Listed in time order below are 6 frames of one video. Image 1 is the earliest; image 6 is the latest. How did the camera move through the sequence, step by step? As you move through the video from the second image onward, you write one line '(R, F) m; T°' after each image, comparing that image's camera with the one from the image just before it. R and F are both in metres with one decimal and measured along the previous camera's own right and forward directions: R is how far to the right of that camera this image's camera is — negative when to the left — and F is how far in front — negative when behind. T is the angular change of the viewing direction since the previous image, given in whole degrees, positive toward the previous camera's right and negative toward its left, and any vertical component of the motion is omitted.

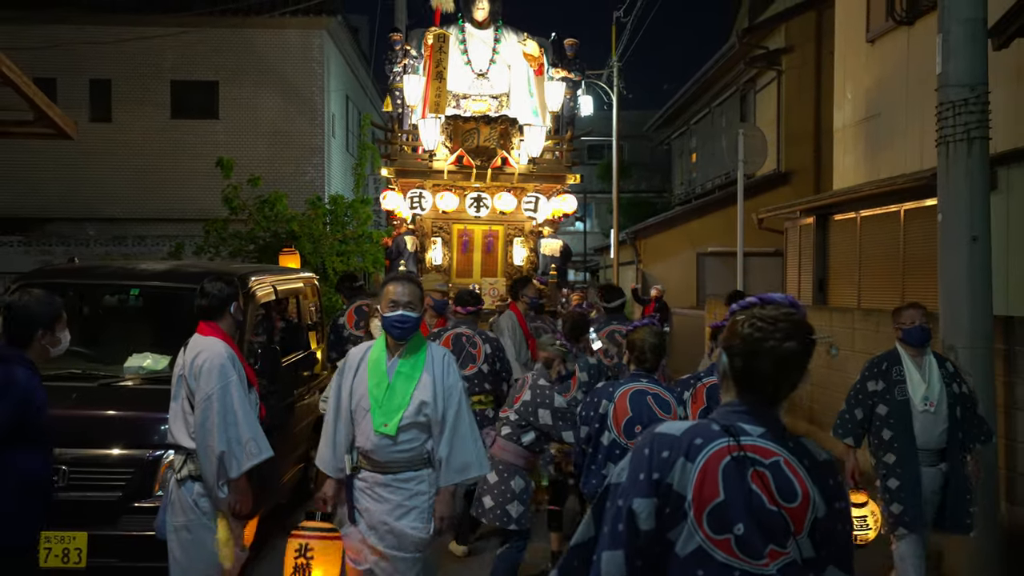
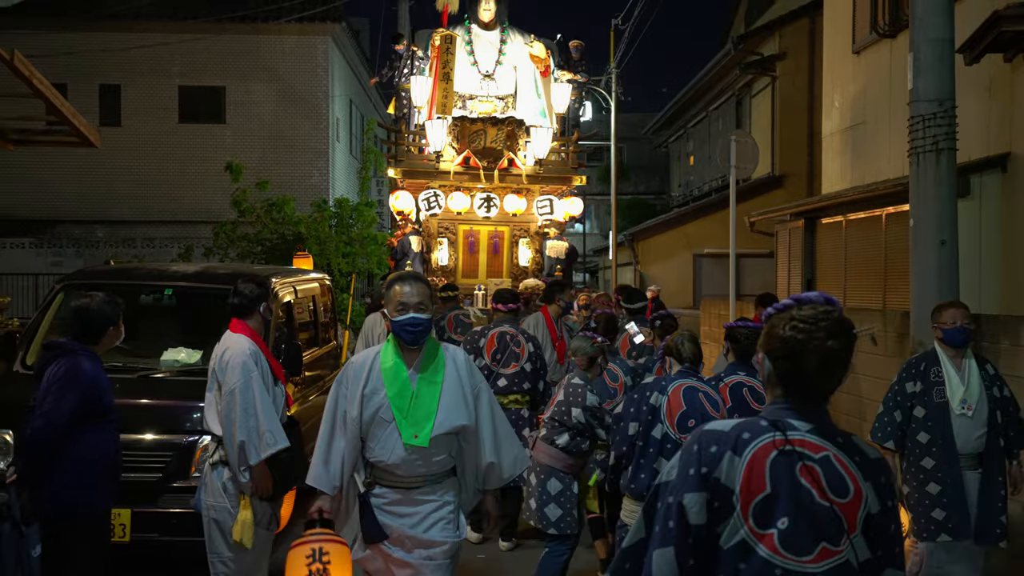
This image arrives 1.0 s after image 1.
(0.0, -0.5) m; 0°
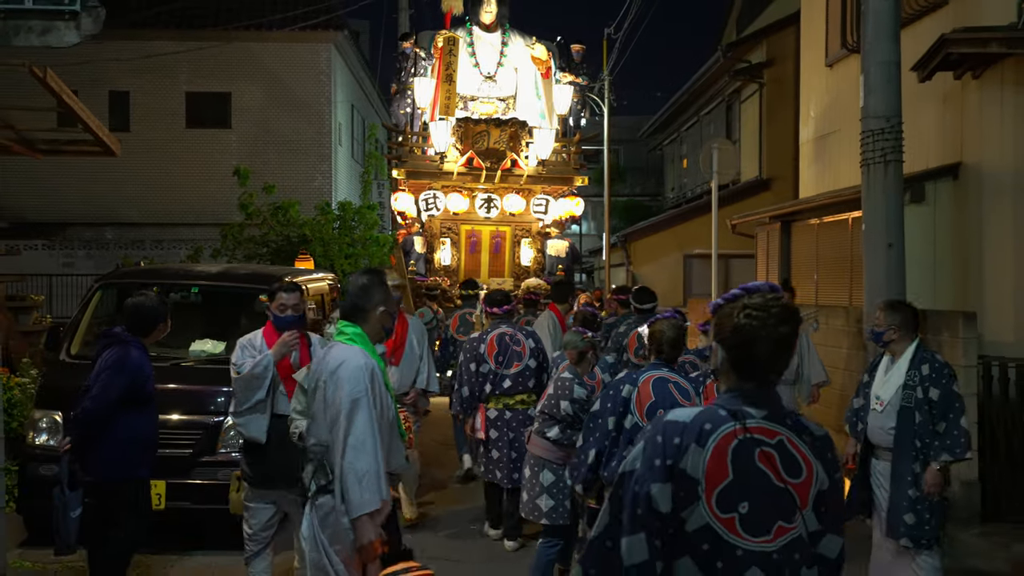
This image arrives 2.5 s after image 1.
(+0.1, -0.7) m; 0°
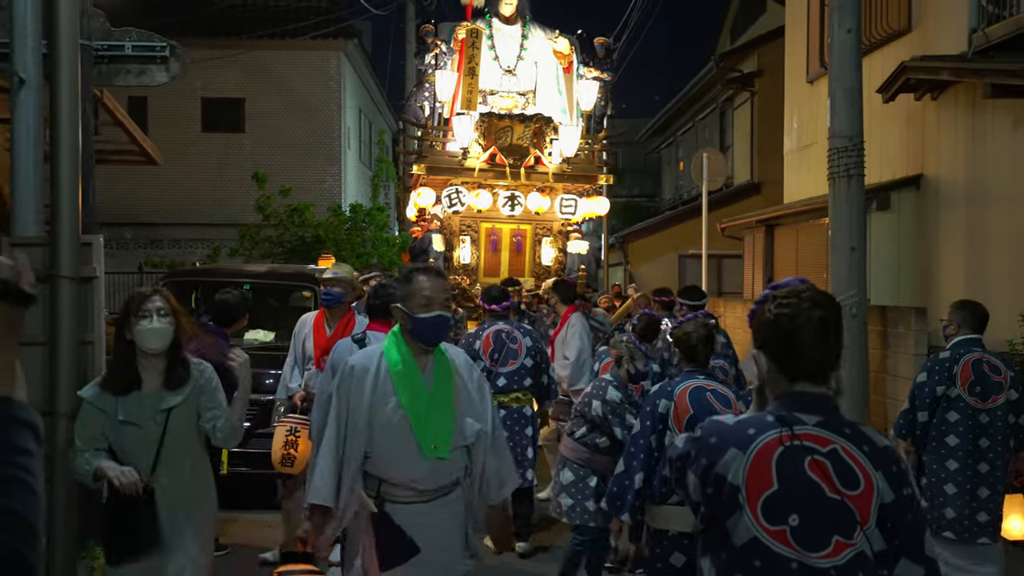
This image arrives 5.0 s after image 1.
(-0.1, -1.0) m; 0°
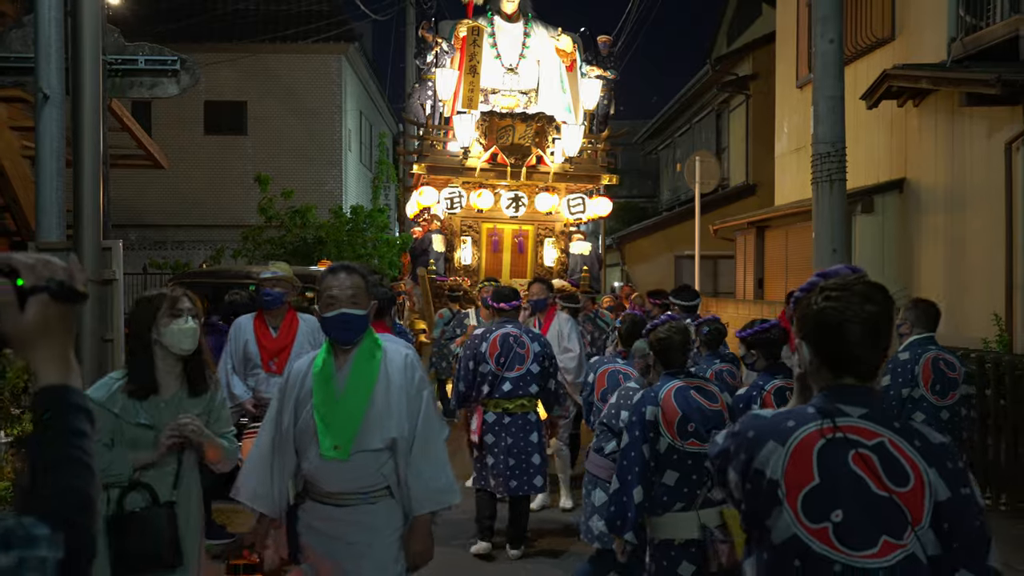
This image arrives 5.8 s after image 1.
(+0.1, -0.3) m; 0°
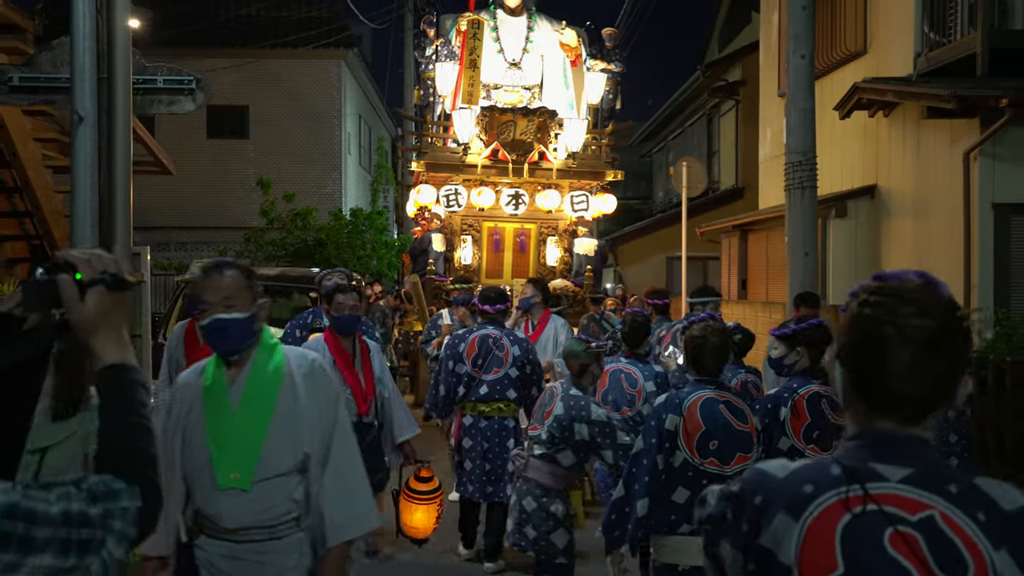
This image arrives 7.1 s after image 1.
(+0.1, -0.5) m; 0°
